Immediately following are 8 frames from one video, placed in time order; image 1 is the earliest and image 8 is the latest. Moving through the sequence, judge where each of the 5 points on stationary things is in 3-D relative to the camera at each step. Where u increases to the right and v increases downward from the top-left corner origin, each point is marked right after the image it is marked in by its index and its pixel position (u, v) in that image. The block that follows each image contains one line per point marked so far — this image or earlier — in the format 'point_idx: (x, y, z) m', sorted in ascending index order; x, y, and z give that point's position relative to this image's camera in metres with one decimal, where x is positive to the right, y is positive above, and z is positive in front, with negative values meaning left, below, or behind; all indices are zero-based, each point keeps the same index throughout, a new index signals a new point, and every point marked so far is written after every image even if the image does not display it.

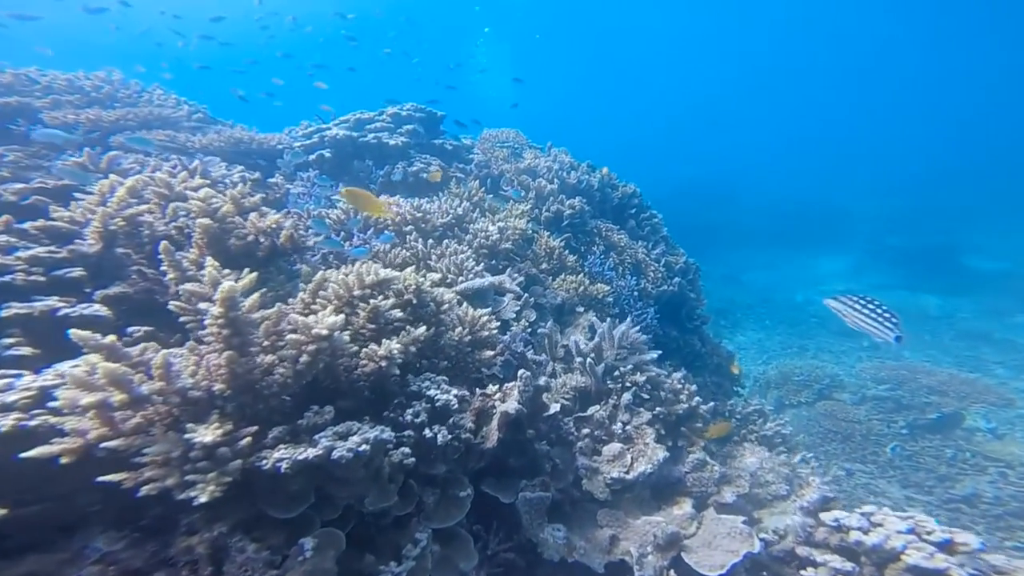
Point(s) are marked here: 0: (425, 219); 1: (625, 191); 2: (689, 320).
0: (-1.3, +1.1, +6.7) m
1: (+2.8, +2.4, +11.0) m
2: (+4.2, -0.7, +10.6) m
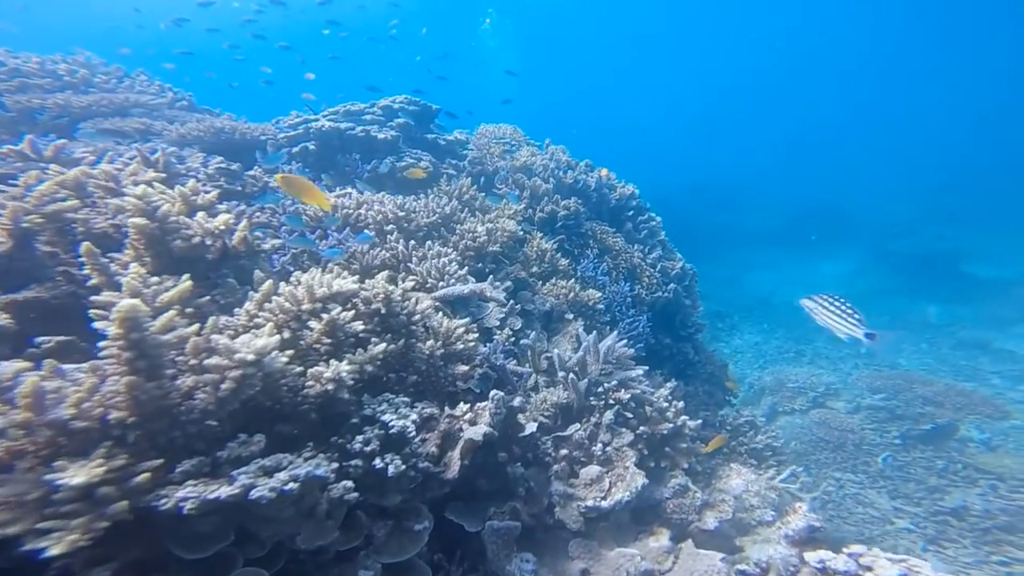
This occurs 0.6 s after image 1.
0: (-1.5, +1.0, +6.4) m
1: (+2.7, +2.3, +10.7) m
2: (+4.0, -0.9, +10.3) m
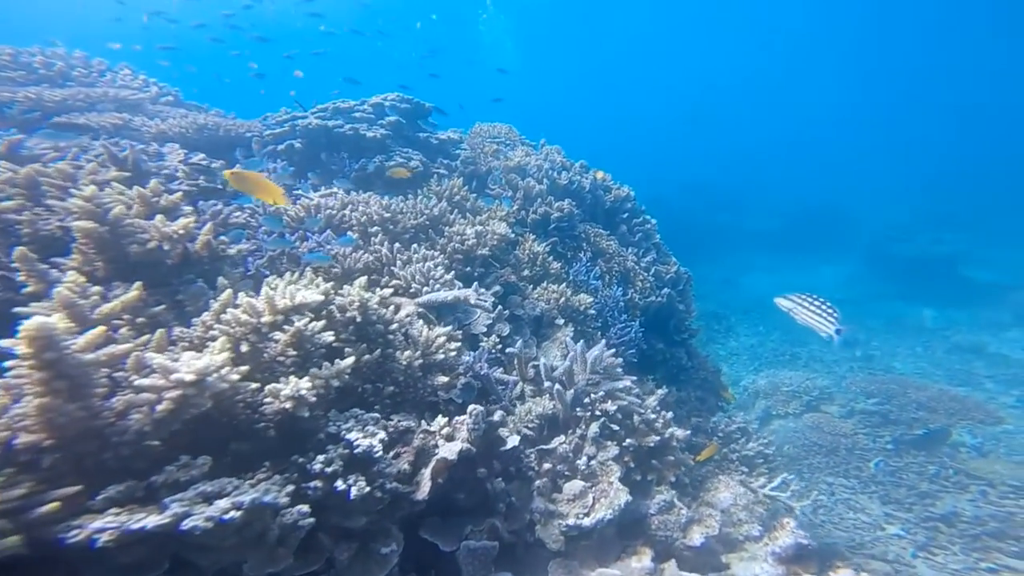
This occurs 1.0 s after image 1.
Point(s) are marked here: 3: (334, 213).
0: (-1.7, +1.0, +6.2) m
1: (+2.5, +2.2, +10.5) m
2: (+3.8, -1.0, +10.2) m
3: (-2.4, +1.0, +6.1) m
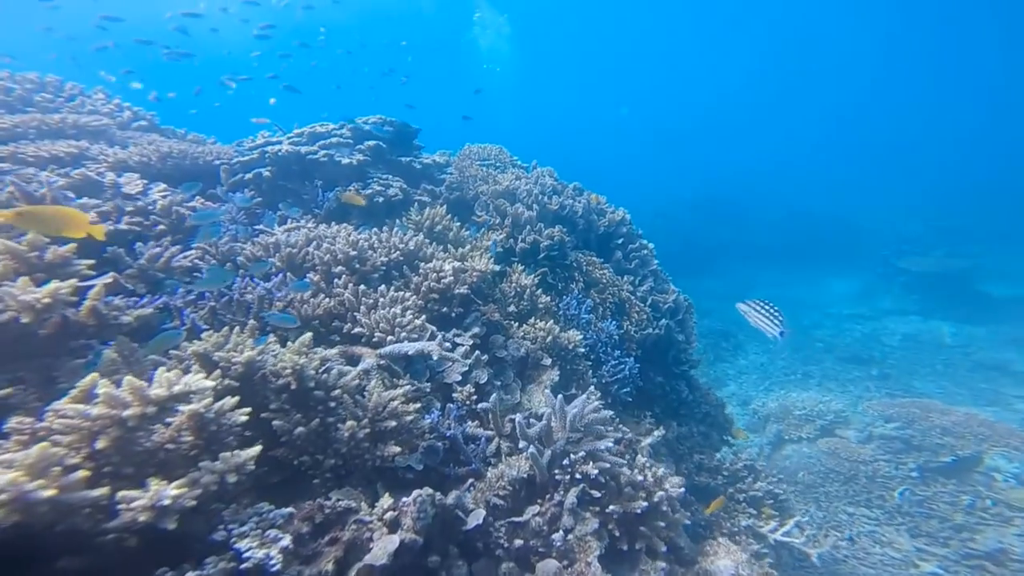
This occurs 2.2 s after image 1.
0: (-2.0, +0.4, +5.8) m
1: (+2.3, +1.6, +10.1) m
2: (+3.6, -1.7, +9.6) m
3: (-2.8, +0.5, +5.7) m
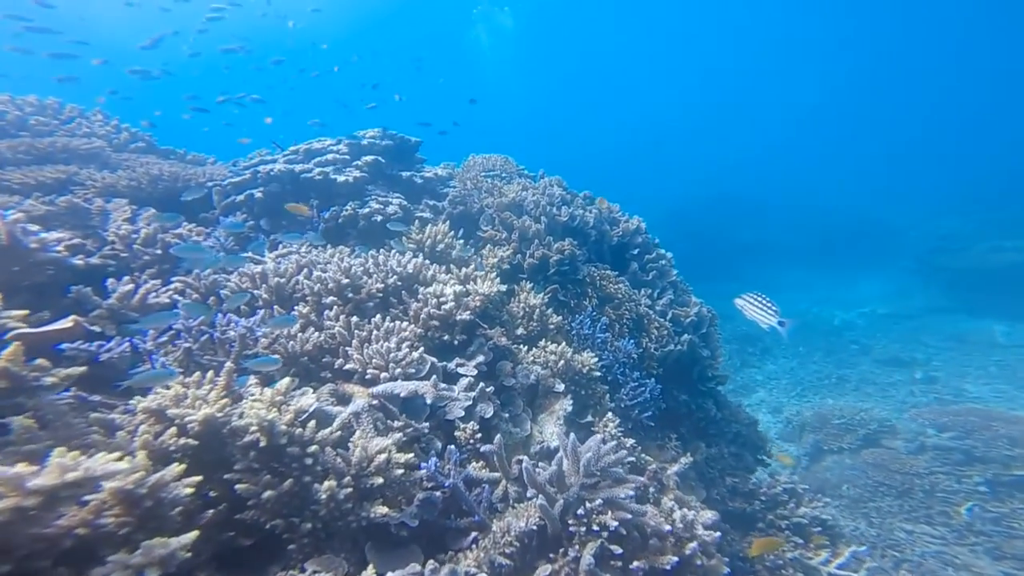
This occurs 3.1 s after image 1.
0: (-1.9, 0.0, +5.4) m
1: (+2.5, +1.3, +9.5) m
2: (+3.8, -1.9, +9.0) m
3: (-2.7, +0.1, +5.3) m
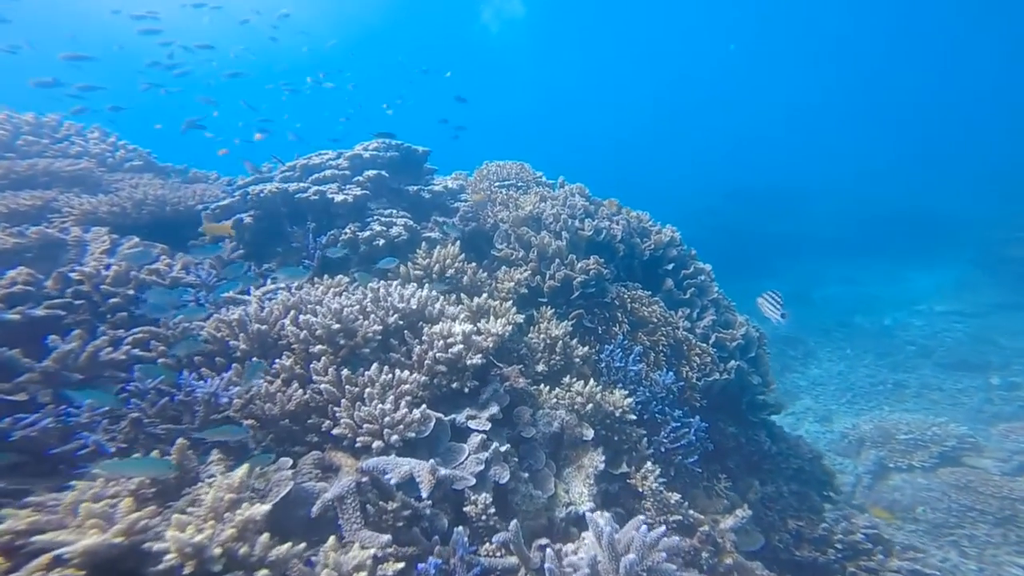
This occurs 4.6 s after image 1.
0: (-1.7, -0.4, +4.7) m
1: (+2.9, +0.9, +8.5) m
2: (+4.2, -2.2, +7.9) m
3: (-2.5, -0.4, +4.6) m
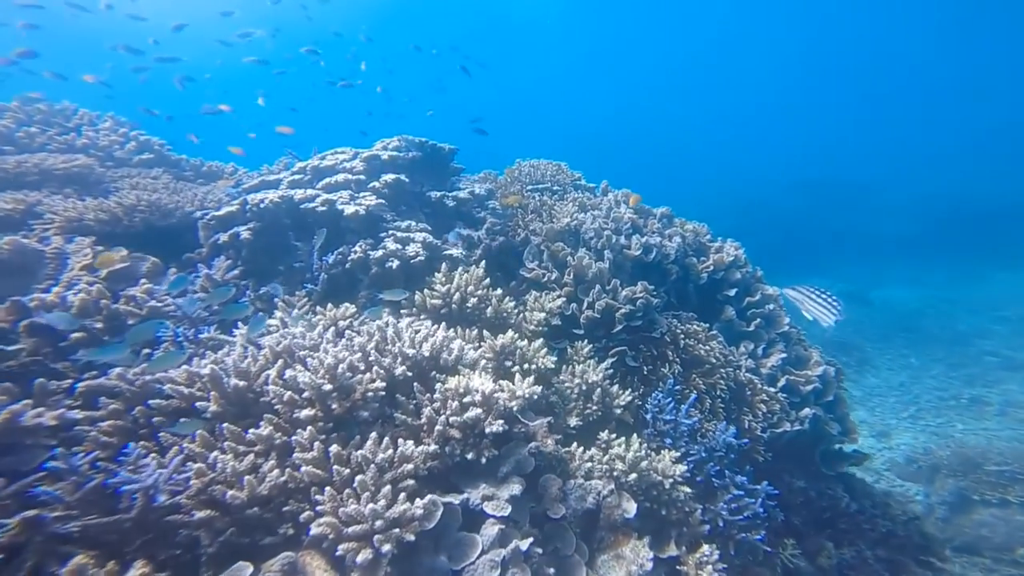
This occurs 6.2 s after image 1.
0: (-1.4, -0.8, +3.9) m
1: (+3.5, +0.5, +7.3) m
2: (+4.6, -2.8, +6.8) m
3: (-2.2, -0.7, +3.8) m
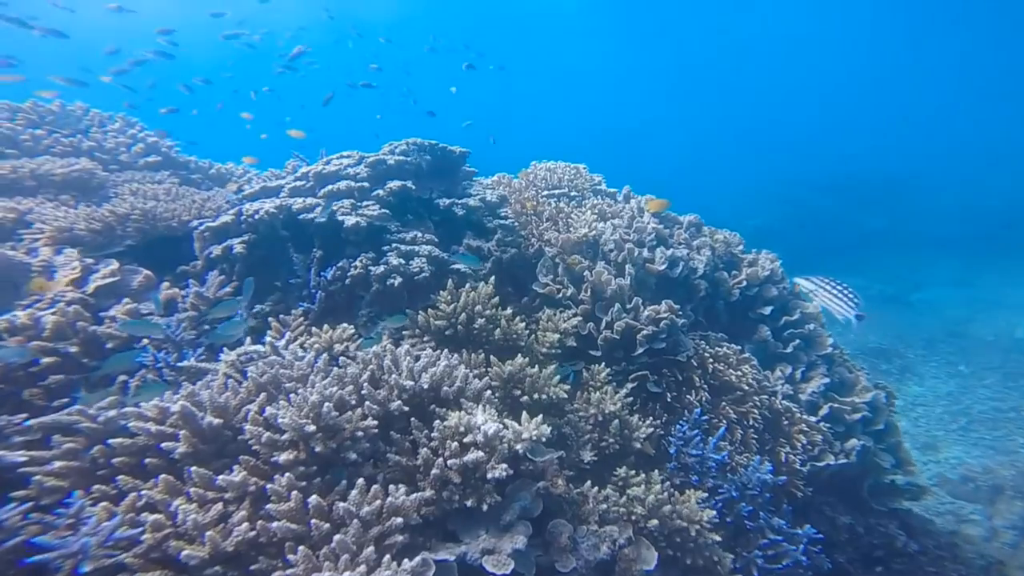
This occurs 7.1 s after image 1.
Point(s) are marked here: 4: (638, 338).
0: (-1.4, -1.0, +3.5) m
1: (+3.7, +0.2, +6.7) m
2: (+4.8, -3.1, +6.1) m
3: (-2.2, -1.0, +3.5) m
4: (+1.6, -0.6, +5.4) m
